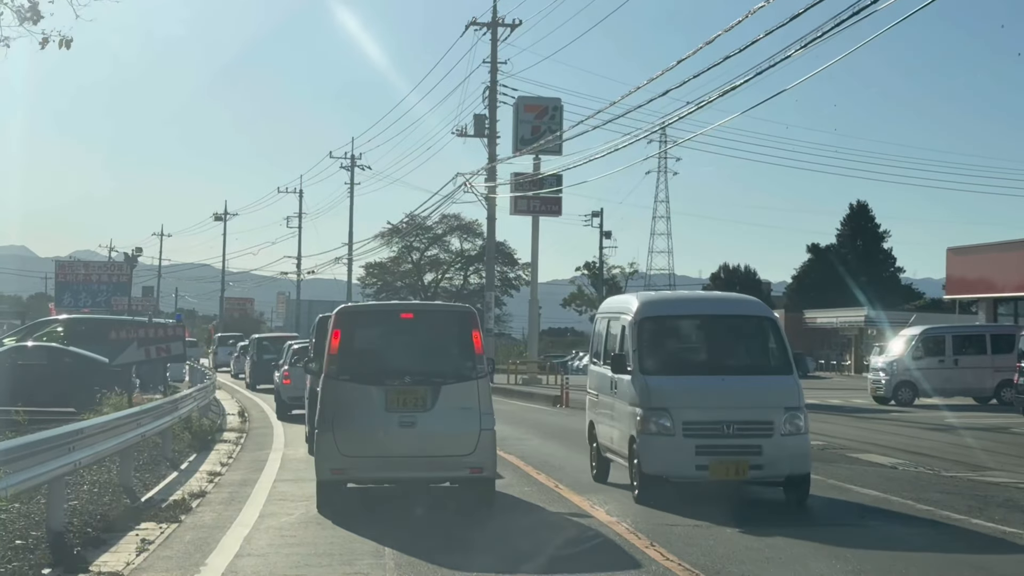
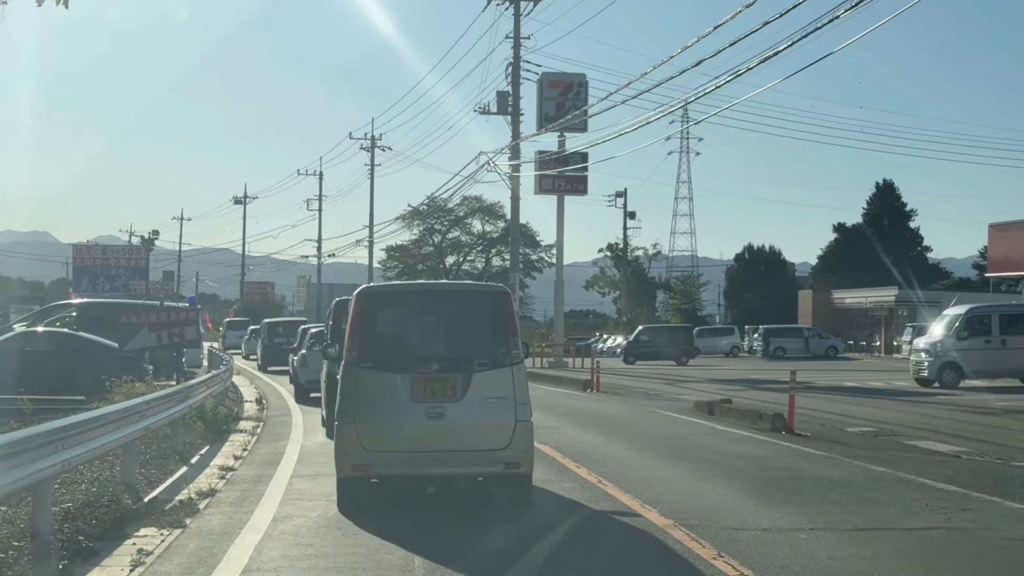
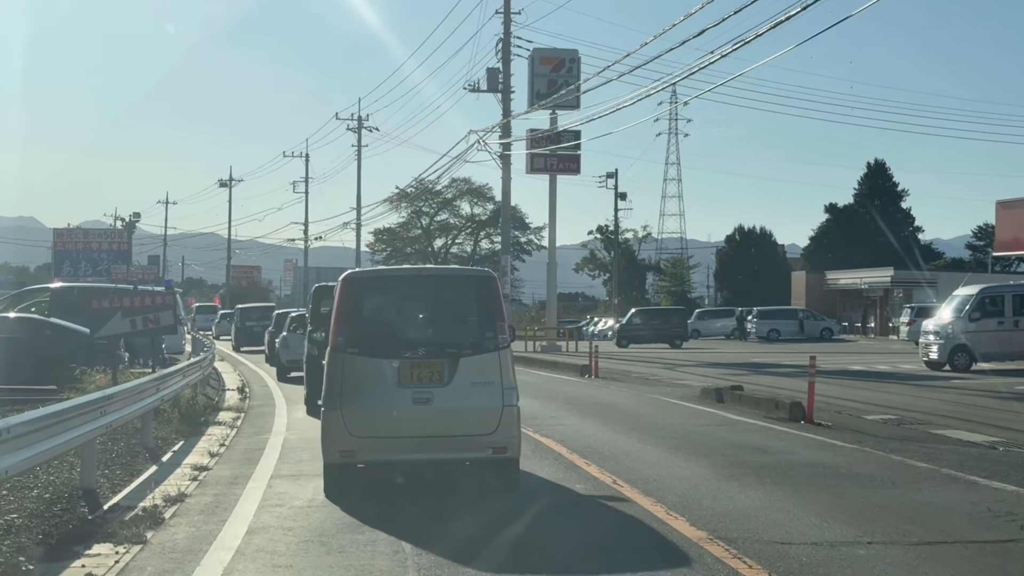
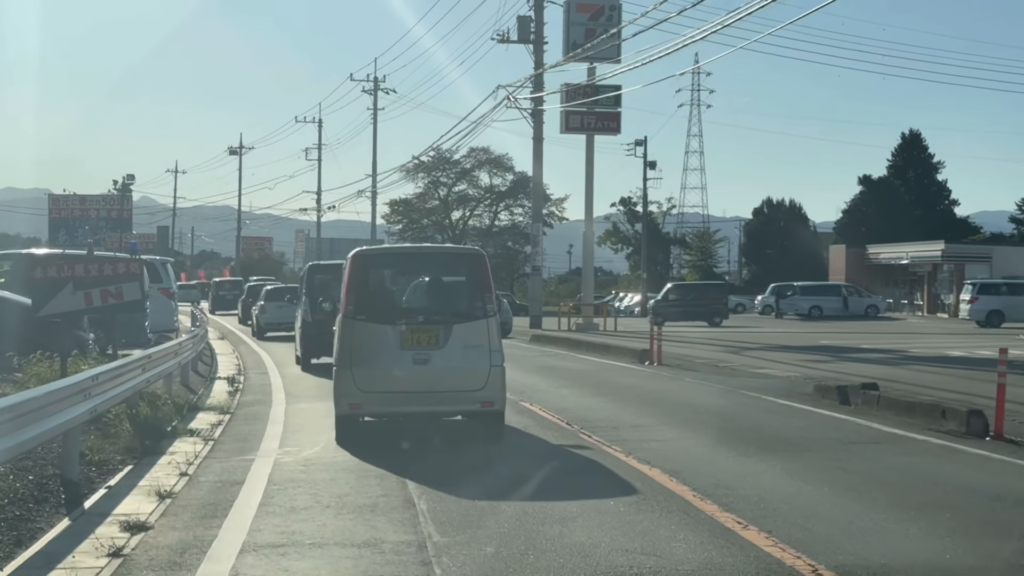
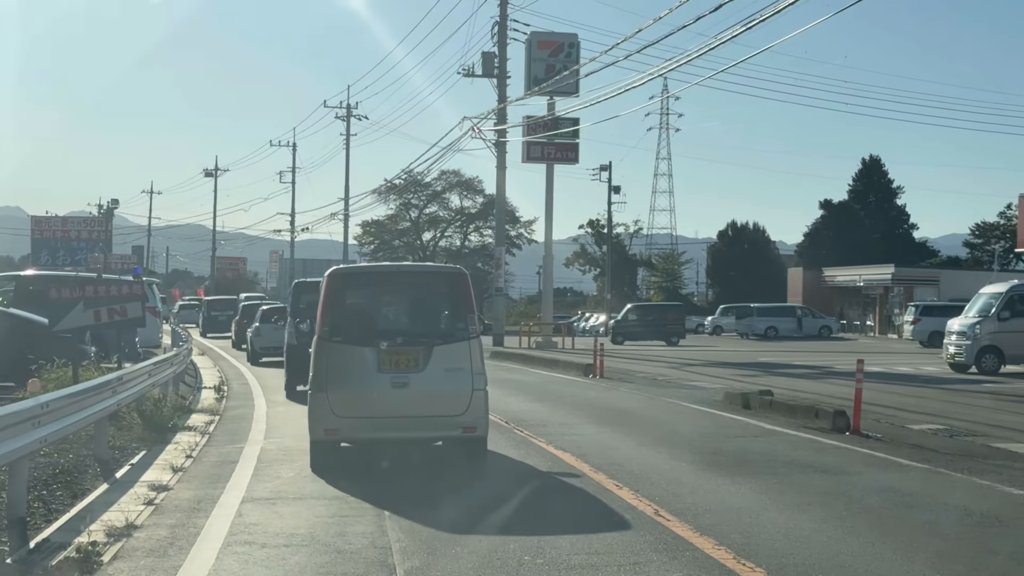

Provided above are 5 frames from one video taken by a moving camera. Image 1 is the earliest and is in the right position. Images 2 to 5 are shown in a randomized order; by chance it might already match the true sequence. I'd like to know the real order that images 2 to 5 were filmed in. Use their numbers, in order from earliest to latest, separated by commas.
2, 3, 5, 4
